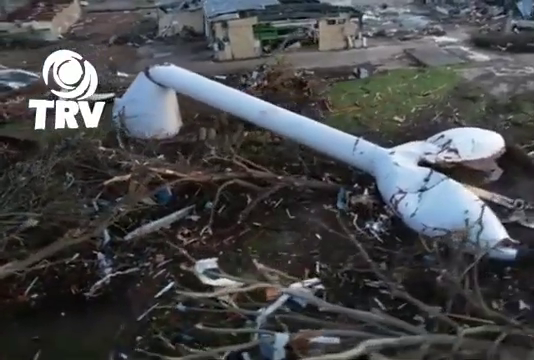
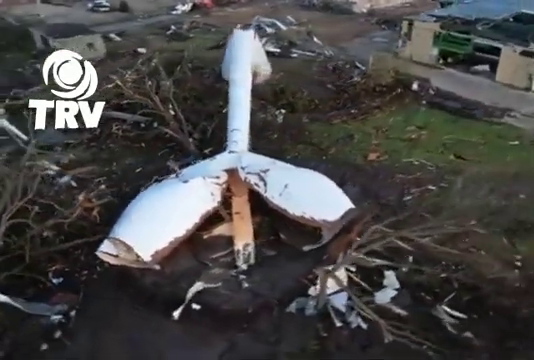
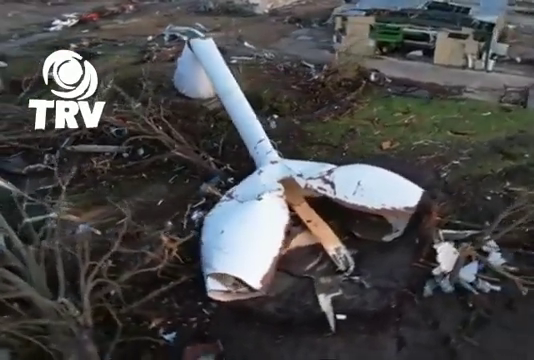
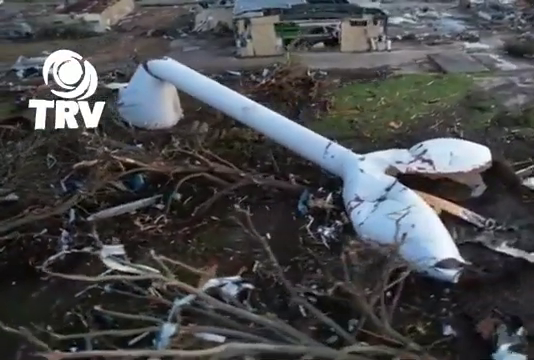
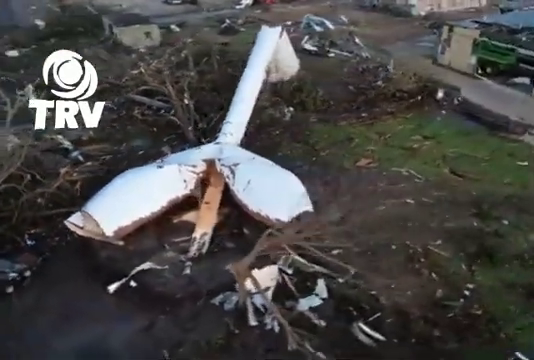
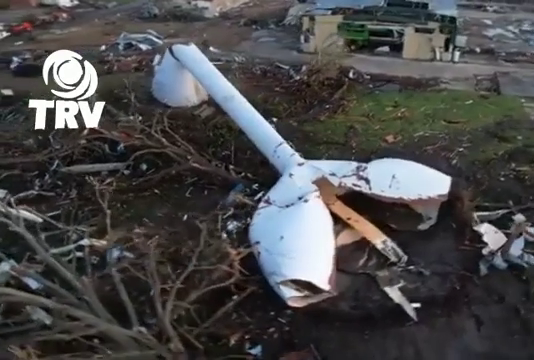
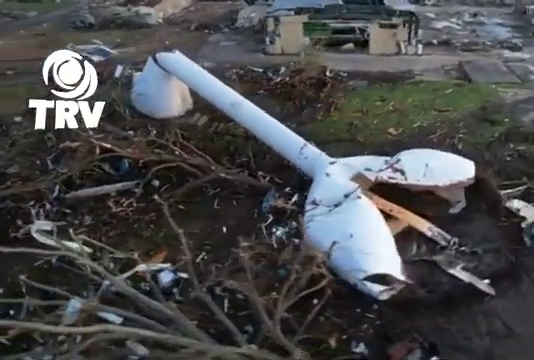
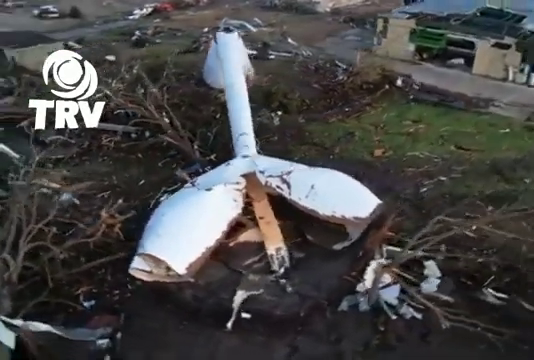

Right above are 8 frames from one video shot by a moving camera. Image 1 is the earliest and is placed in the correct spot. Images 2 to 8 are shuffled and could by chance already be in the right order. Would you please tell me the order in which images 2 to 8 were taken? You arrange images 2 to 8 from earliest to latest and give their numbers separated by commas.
4, 7, 6, 3, 8, 2, 5
